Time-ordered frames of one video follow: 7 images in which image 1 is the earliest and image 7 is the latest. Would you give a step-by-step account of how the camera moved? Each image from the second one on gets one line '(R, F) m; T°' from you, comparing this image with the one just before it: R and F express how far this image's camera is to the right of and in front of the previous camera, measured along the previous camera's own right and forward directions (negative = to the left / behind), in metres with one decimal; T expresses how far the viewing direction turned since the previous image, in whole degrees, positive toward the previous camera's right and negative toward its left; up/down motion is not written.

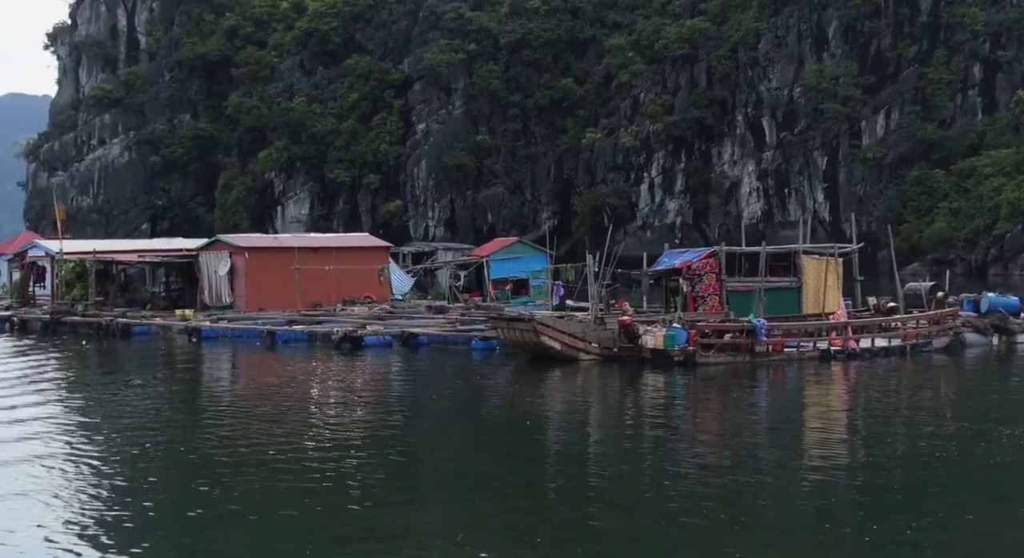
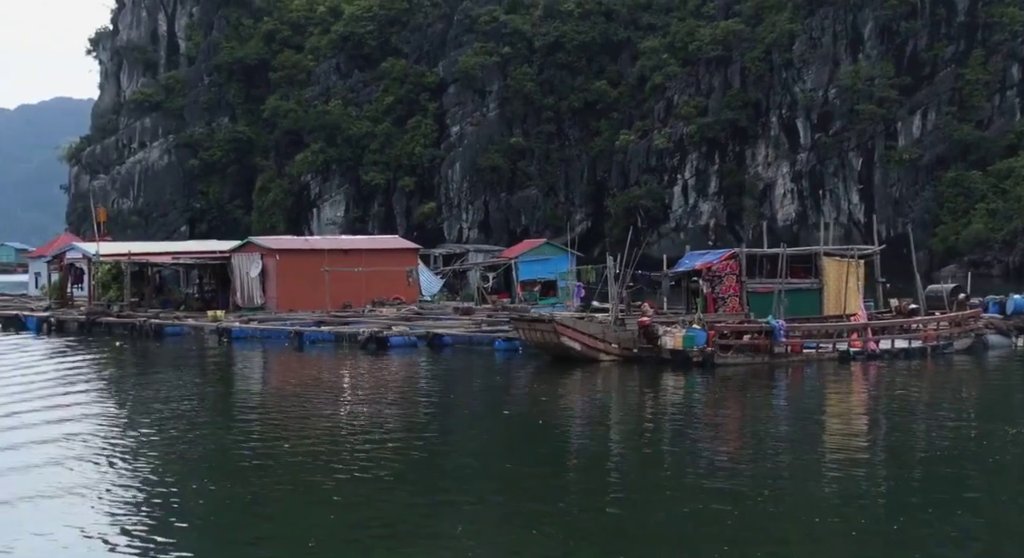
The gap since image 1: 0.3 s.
(+0.4, -0.2) m; -2°
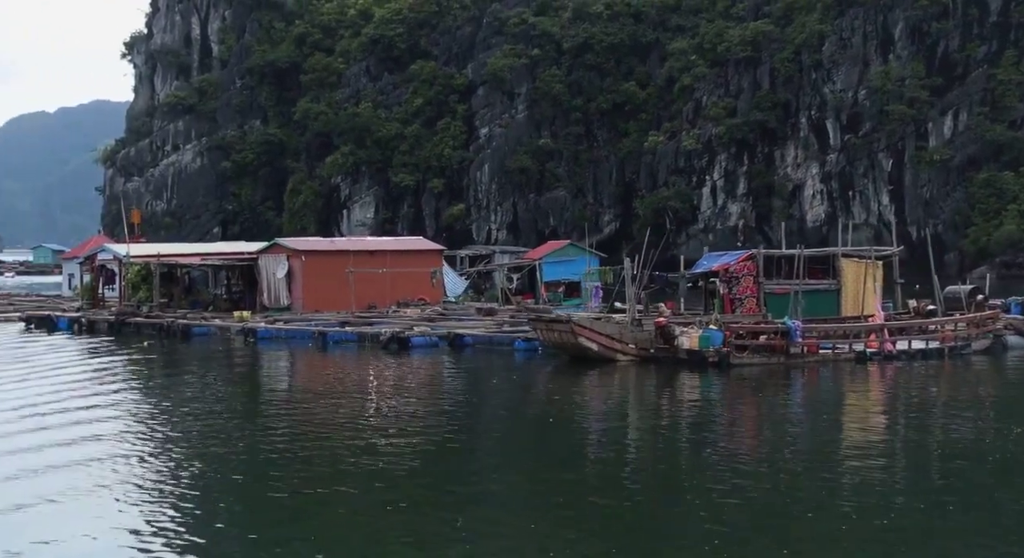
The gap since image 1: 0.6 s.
(+0.3, -0.2) m; -2°
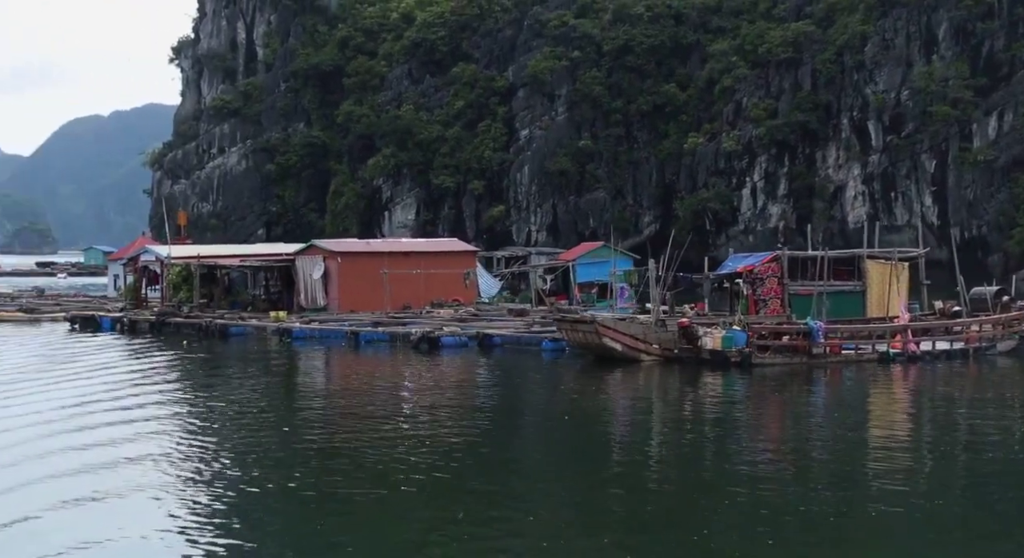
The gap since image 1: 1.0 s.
(+0.5, -0.2) m; -2°
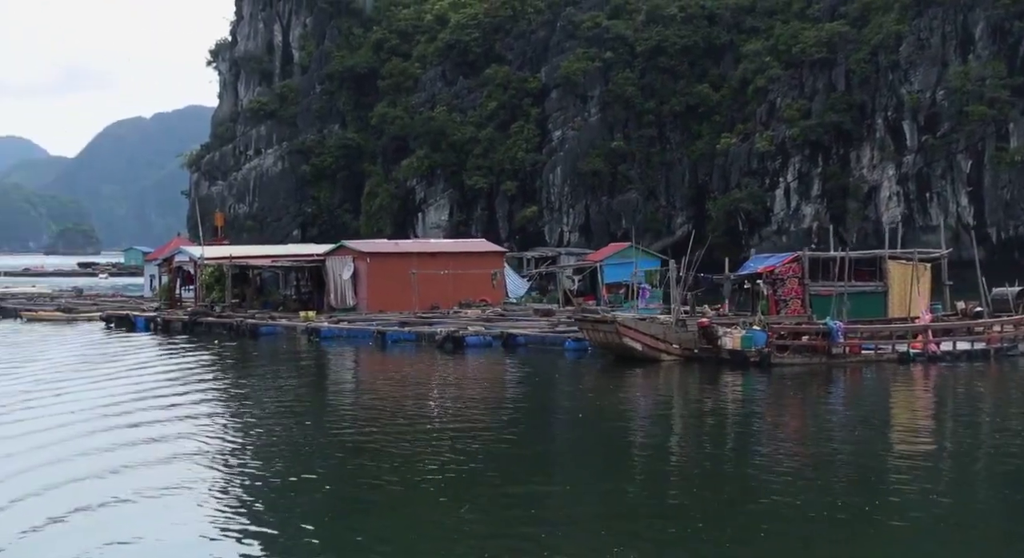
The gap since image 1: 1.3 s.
(+0.4, -0.2) m; -2°
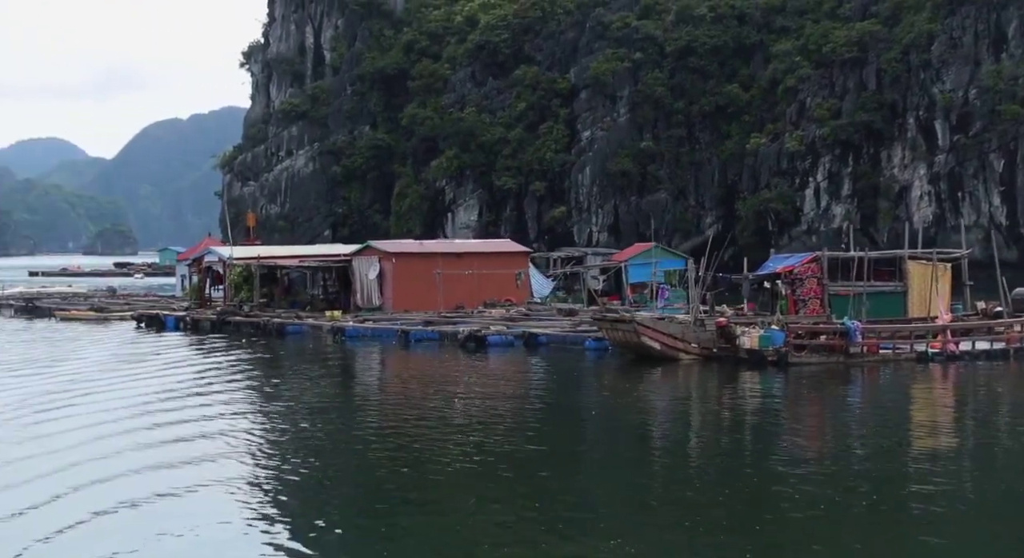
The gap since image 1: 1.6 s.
(+0.3, -0.1) m; -2°
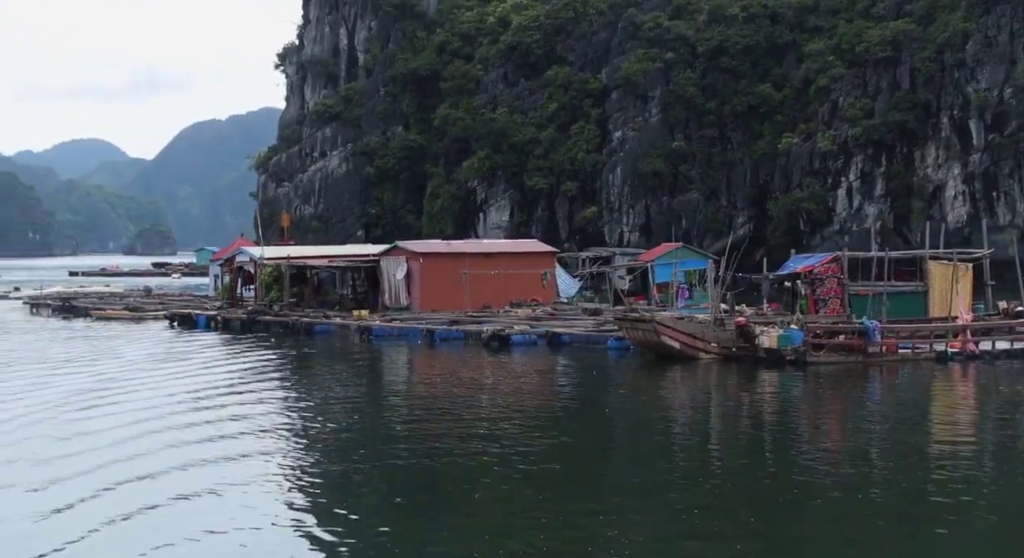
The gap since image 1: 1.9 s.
(+0.4, -0.1) m; -2°
